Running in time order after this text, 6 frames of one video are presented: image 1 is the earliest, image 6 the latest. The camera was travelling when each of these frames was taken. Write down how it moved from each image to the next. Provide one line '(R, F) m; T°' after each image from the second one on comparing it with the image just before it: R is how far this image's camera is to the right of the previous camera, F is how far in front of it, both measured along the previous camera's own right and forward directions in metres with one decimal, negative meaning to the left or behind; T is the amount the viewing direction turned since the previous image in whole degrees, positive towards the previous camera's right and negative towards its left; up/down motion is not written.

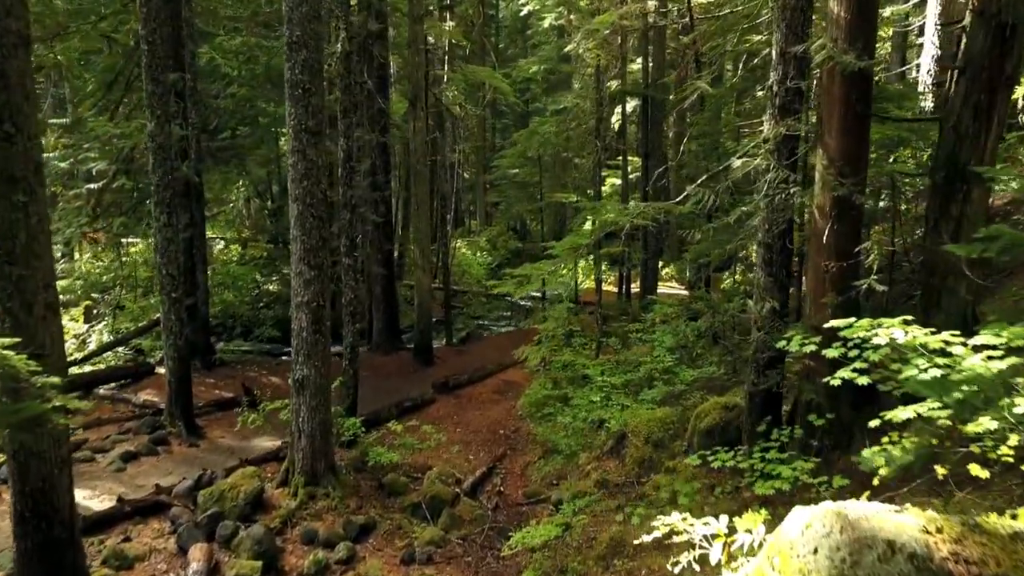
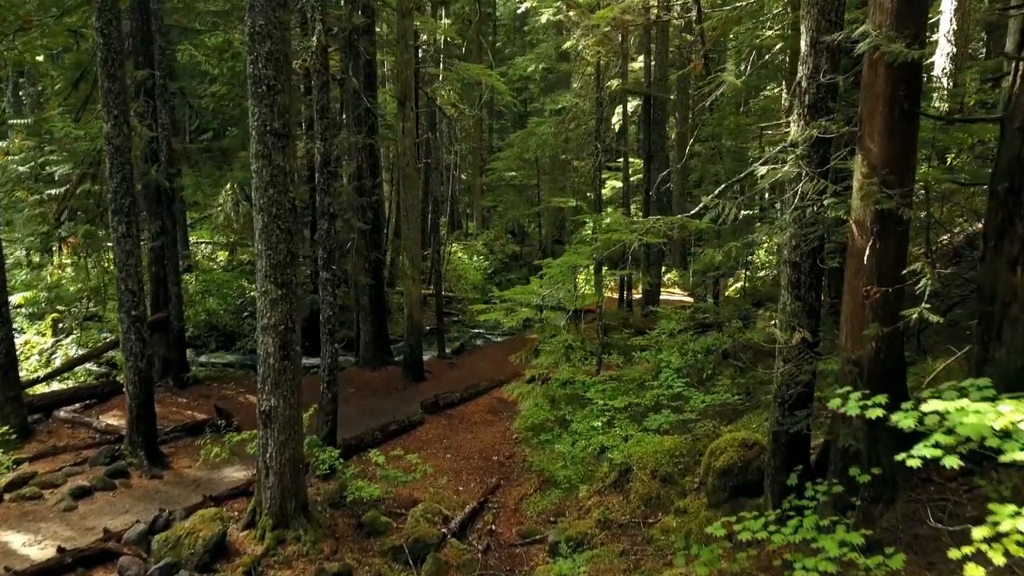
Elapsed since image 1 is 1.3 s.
(+0.1, +0.9) m; 0°
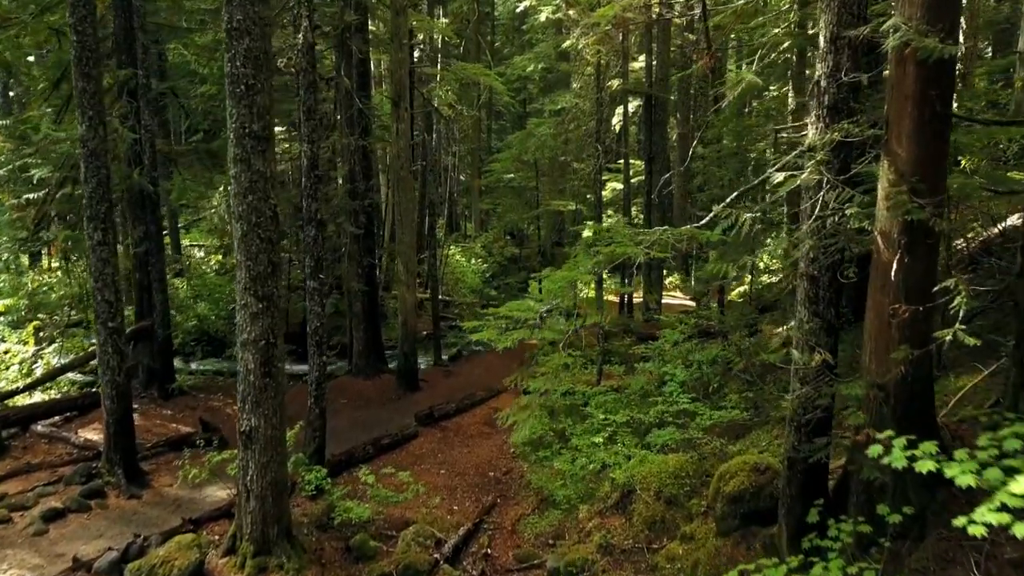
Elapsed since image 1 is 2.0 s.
(0.0, +0.5) m; 0°
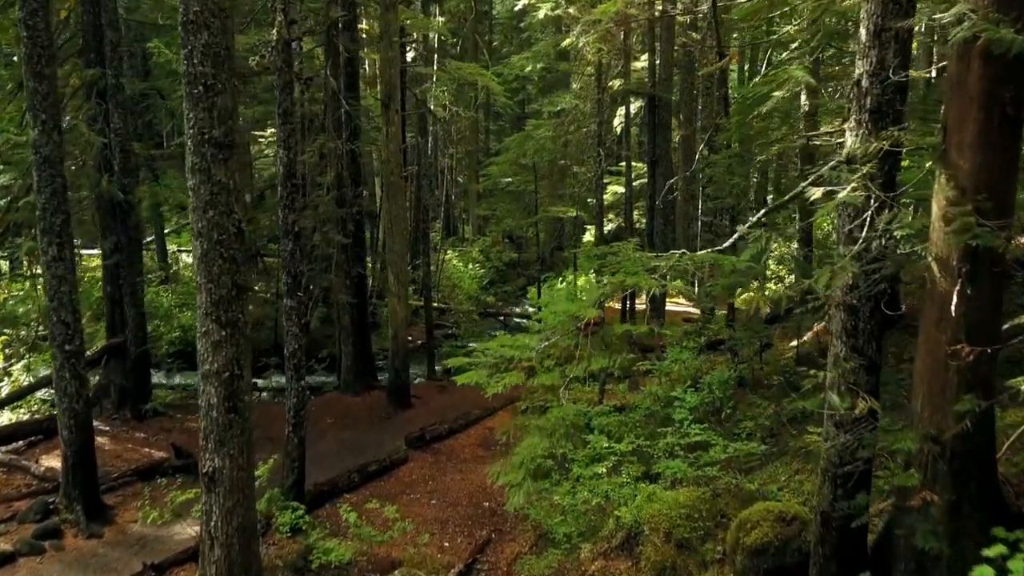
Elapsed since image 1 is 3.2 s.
(+0.1, +0.8) m; 0°
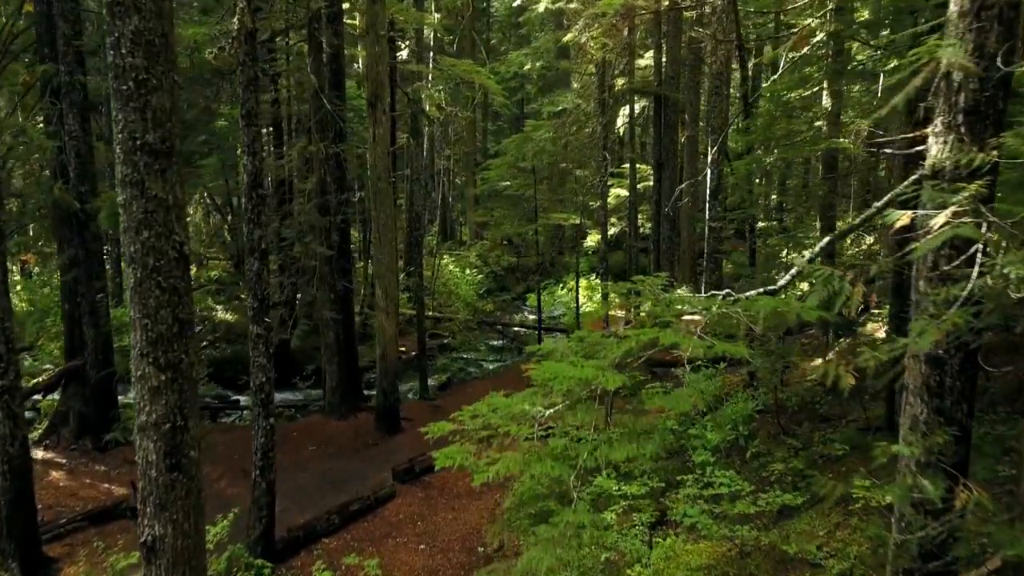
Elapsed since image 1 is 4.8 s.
(0.0, +1.0) m; 0°
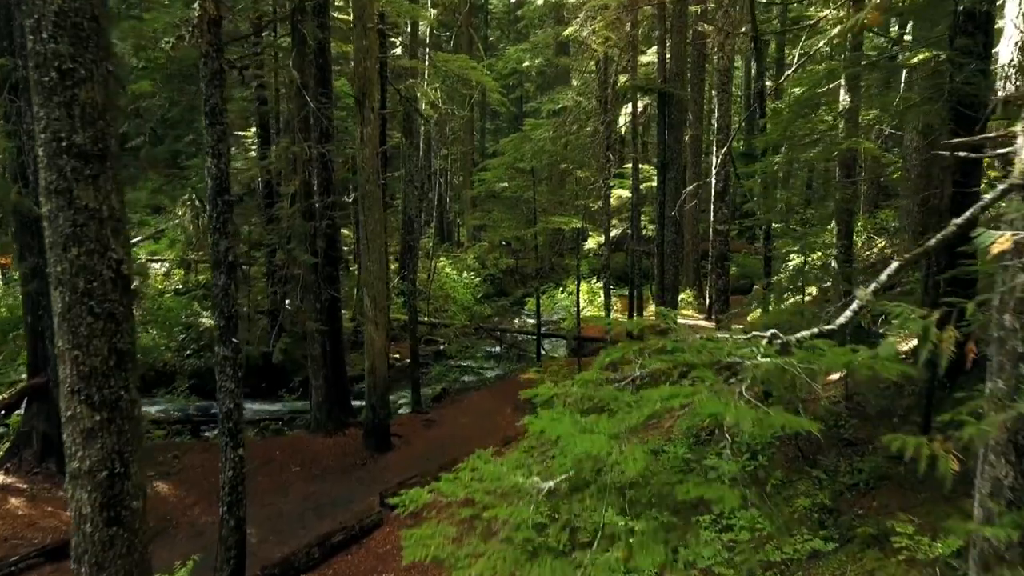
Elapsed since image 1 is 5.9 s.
(0.0, +0.7) m; 0°
